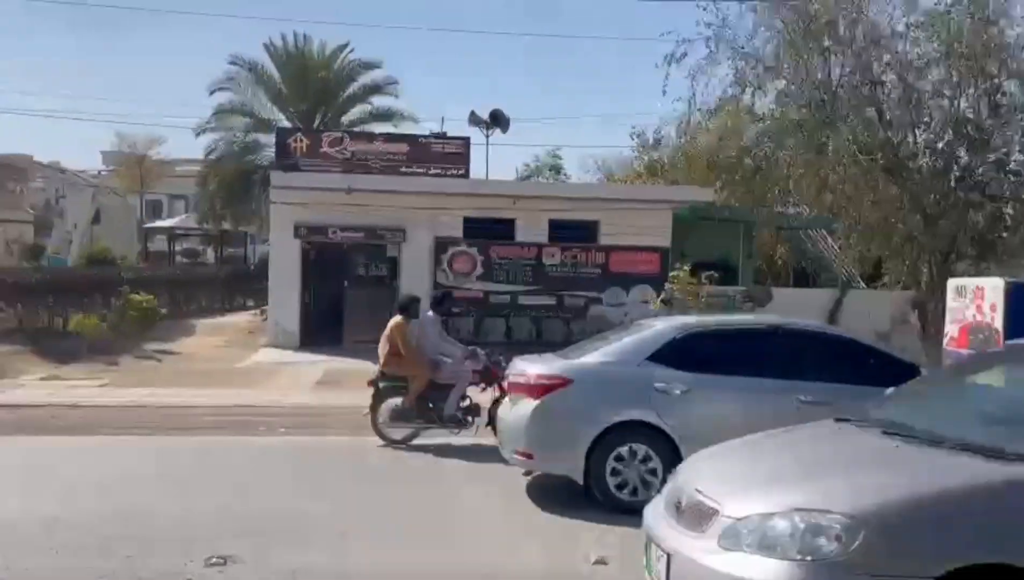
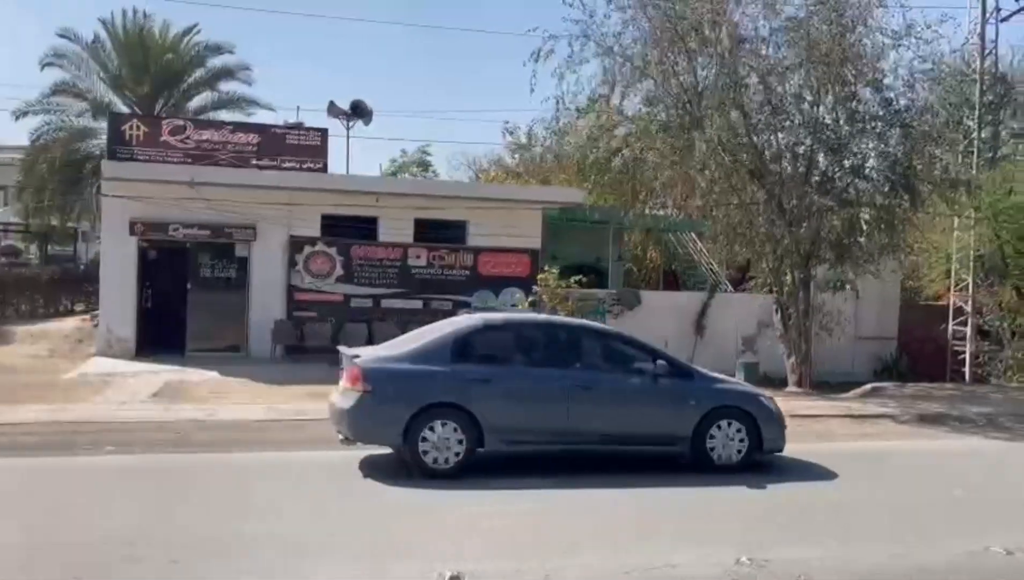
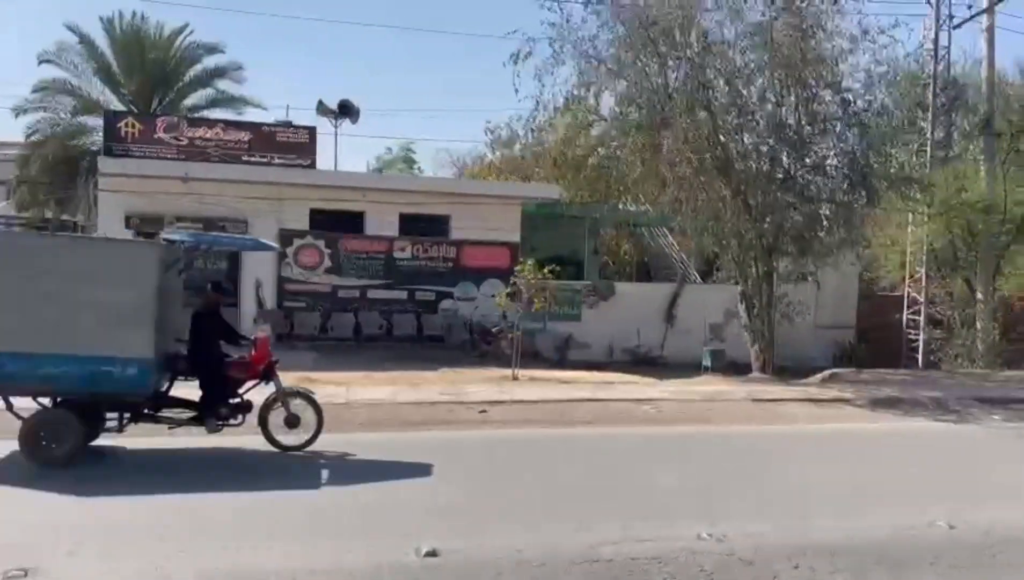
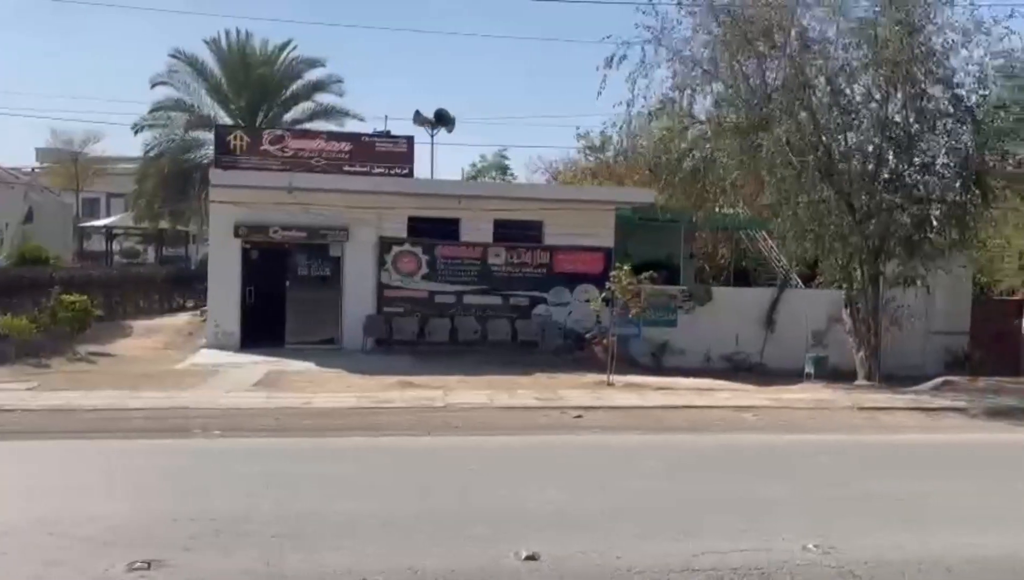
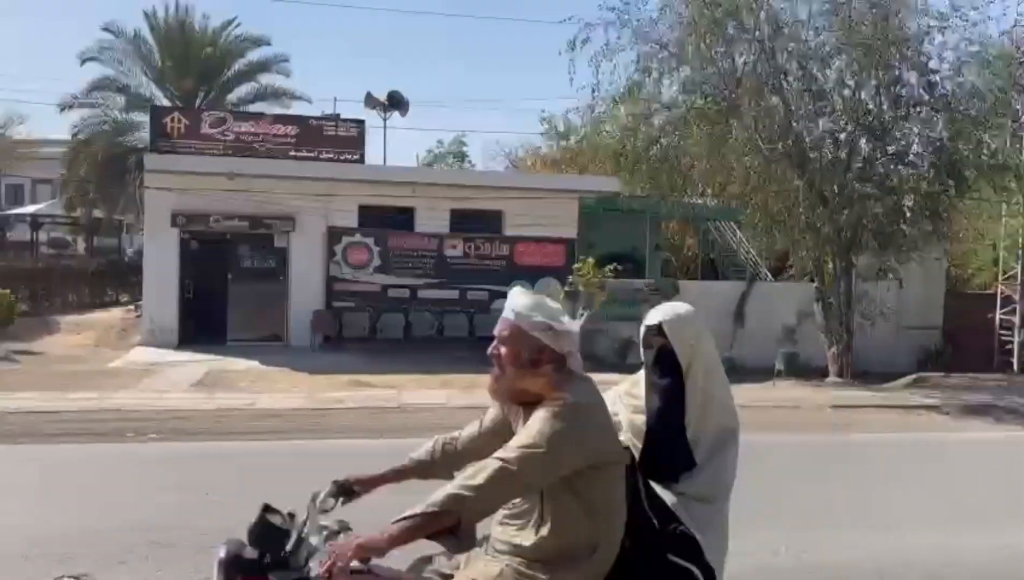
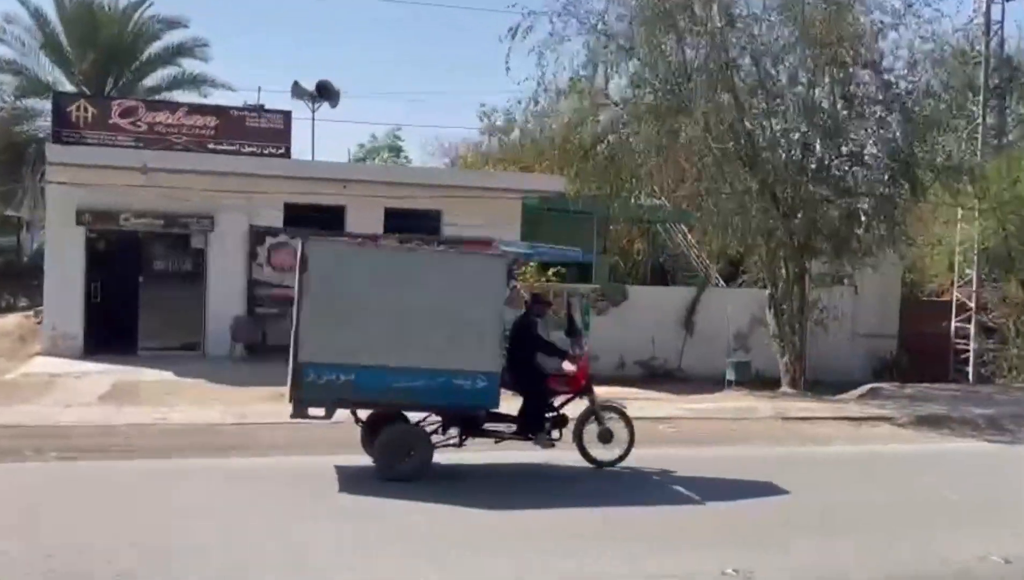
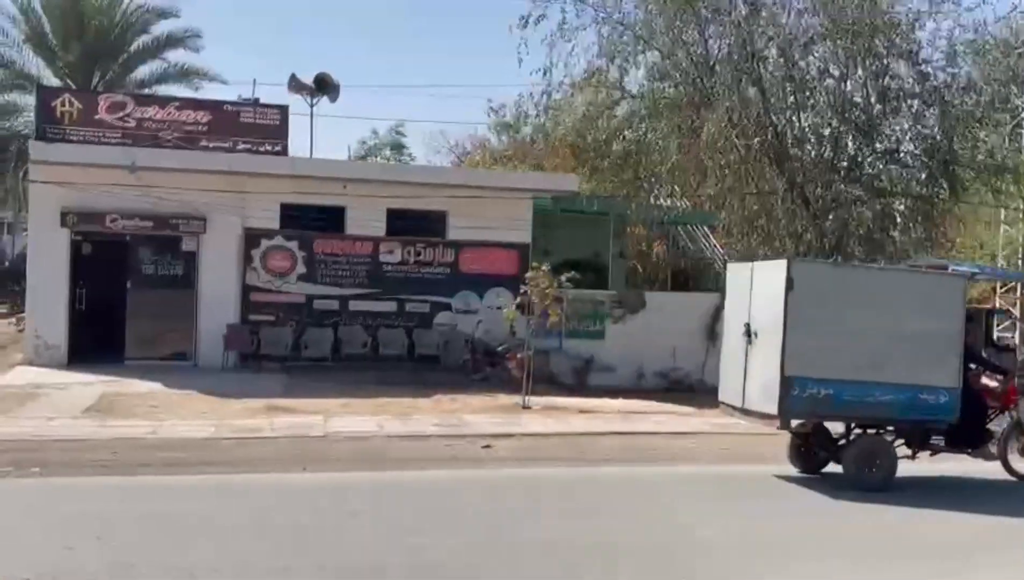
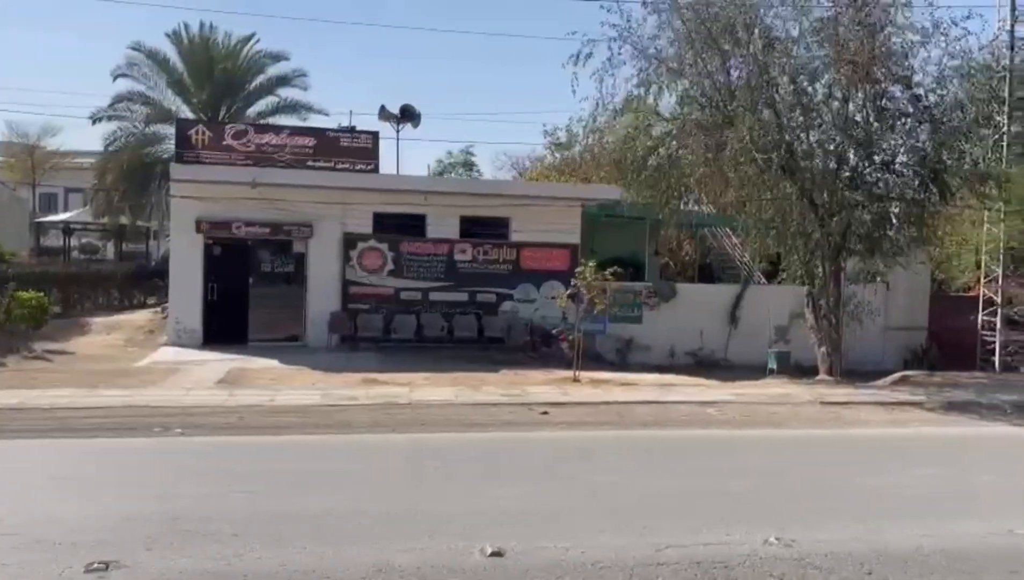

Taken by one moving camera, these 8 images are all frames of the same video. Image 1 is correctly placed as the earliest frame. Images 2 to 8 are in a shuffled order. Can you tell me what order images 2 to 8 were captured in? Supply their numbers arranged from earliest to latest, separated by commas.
4, 8, 3, 6, 7, 2, 5
